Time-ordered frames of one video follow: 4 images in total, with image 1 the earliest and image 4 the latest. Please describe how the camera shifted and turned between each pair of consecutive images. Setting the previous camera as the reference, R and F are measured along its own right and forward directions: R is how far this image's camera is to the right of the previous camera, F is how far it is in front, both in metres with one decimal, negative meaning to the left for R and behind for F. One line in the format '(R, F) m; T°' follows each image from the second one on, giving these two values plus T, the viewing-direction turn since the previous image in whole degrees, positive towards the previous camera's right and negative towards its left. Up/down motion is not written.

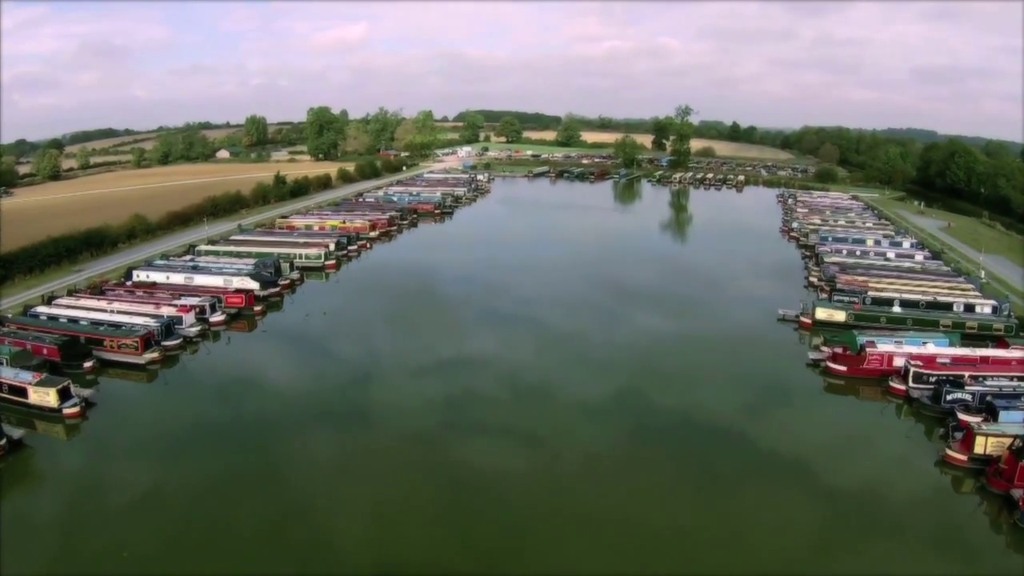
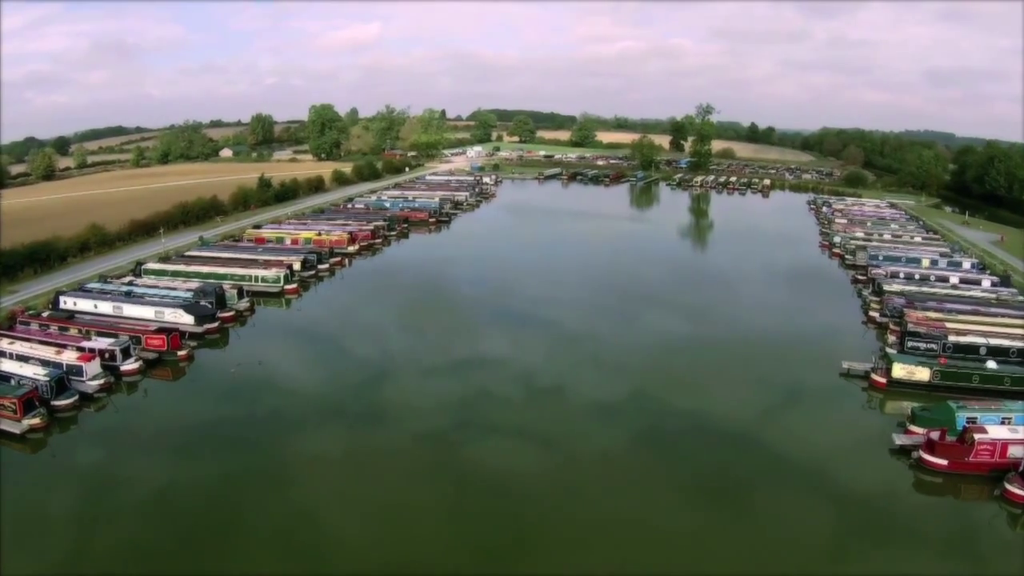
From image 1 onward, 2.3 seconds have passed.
(+0.1, +0.8) m; -1°
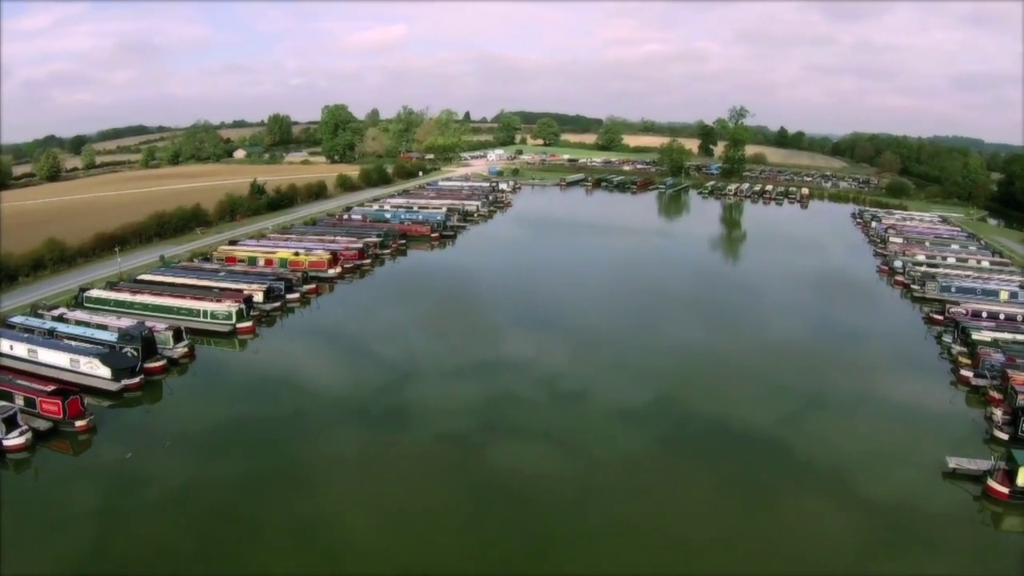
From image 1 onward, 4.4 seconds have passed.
(+0.1, +0.7) m; -2°
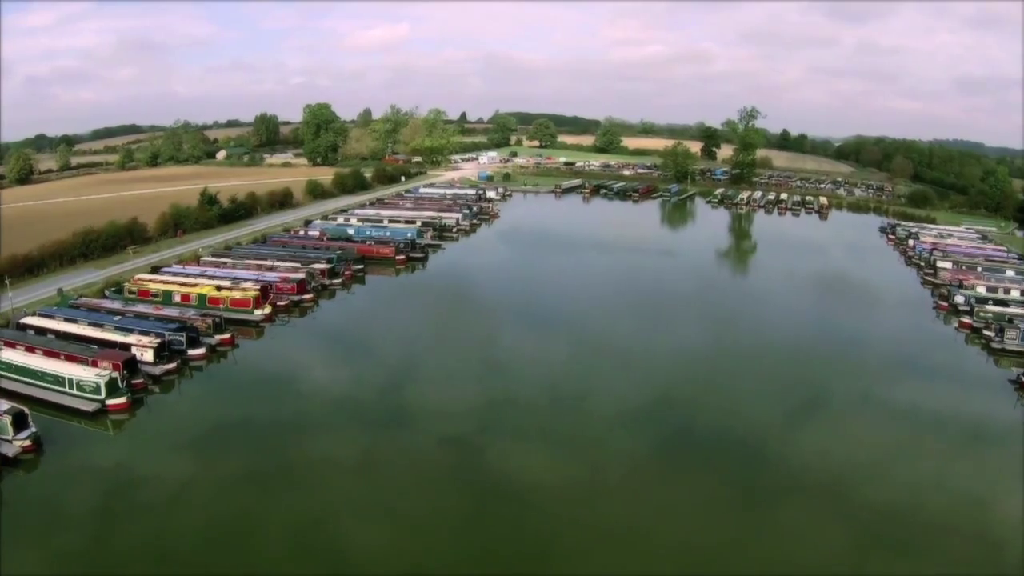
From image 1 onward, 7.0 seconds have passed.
(+0.2, +0.9) m; 0°
